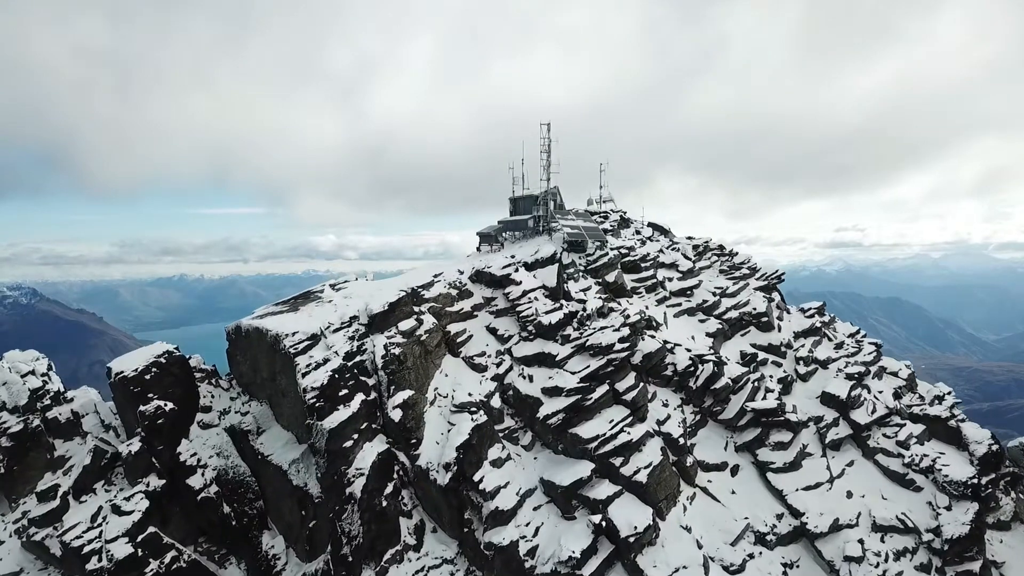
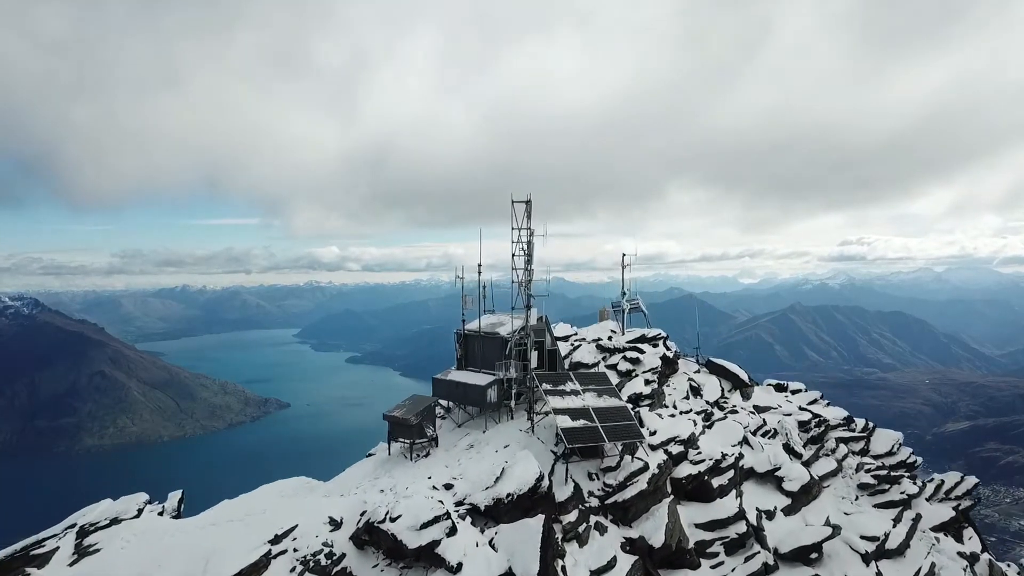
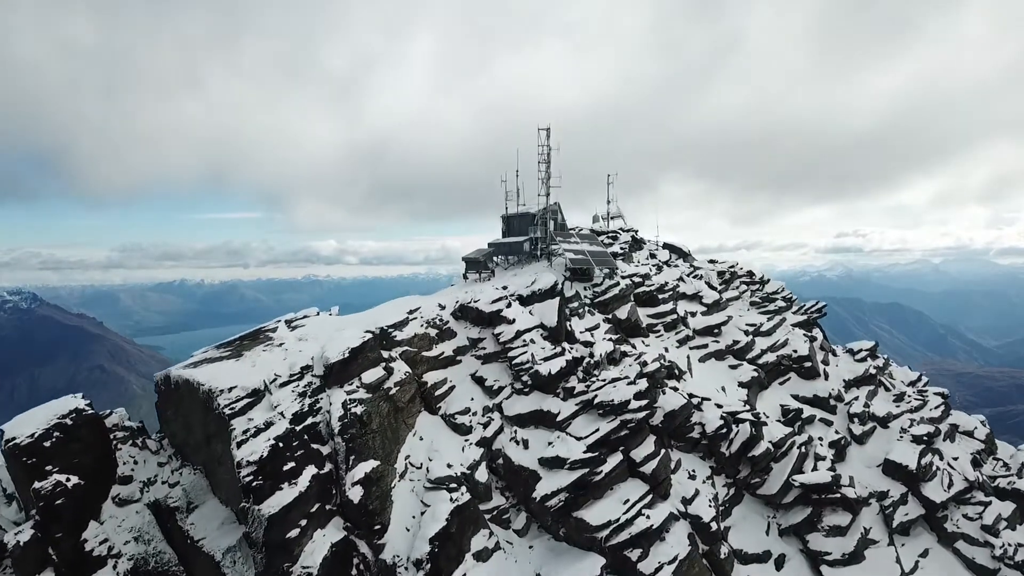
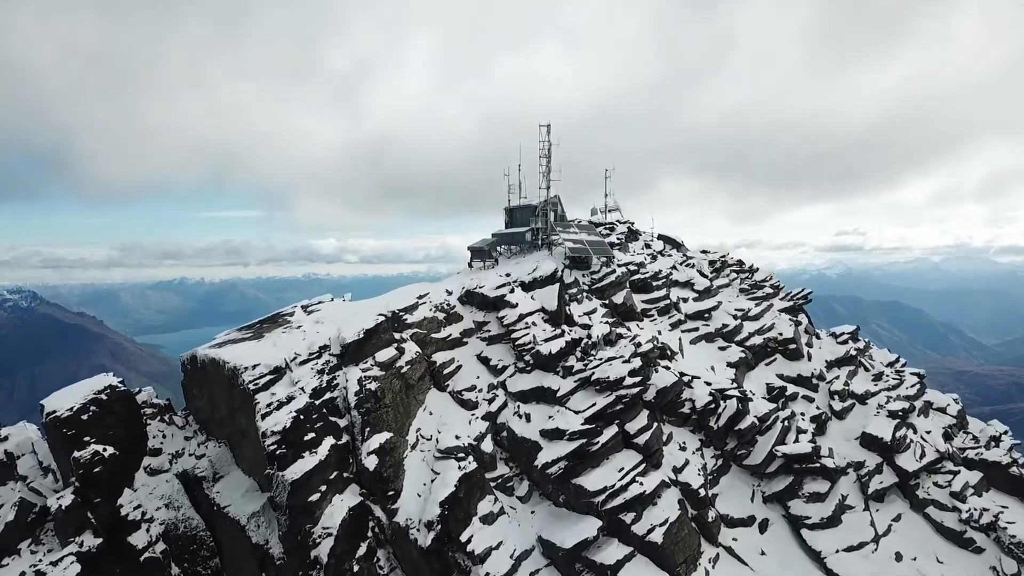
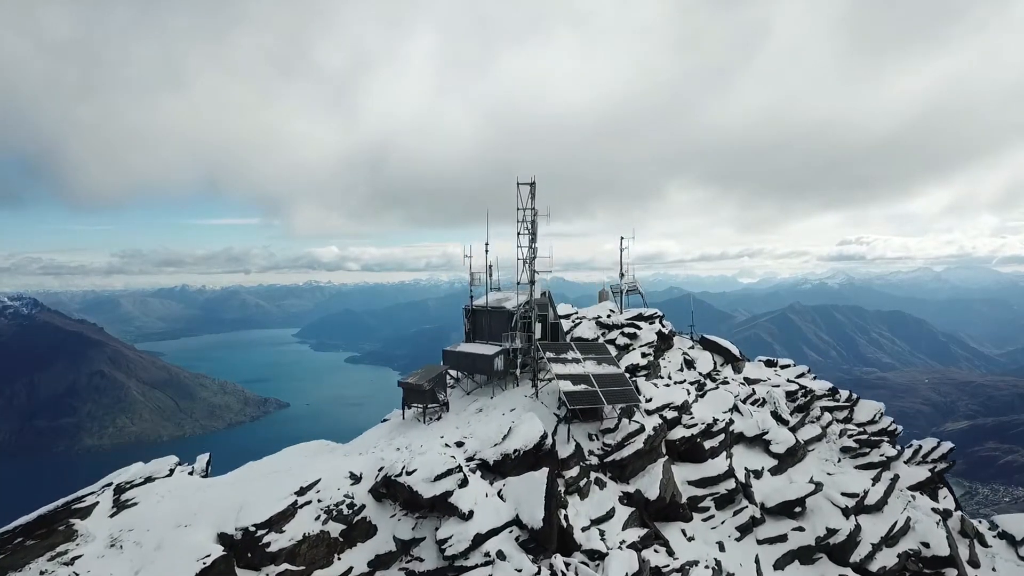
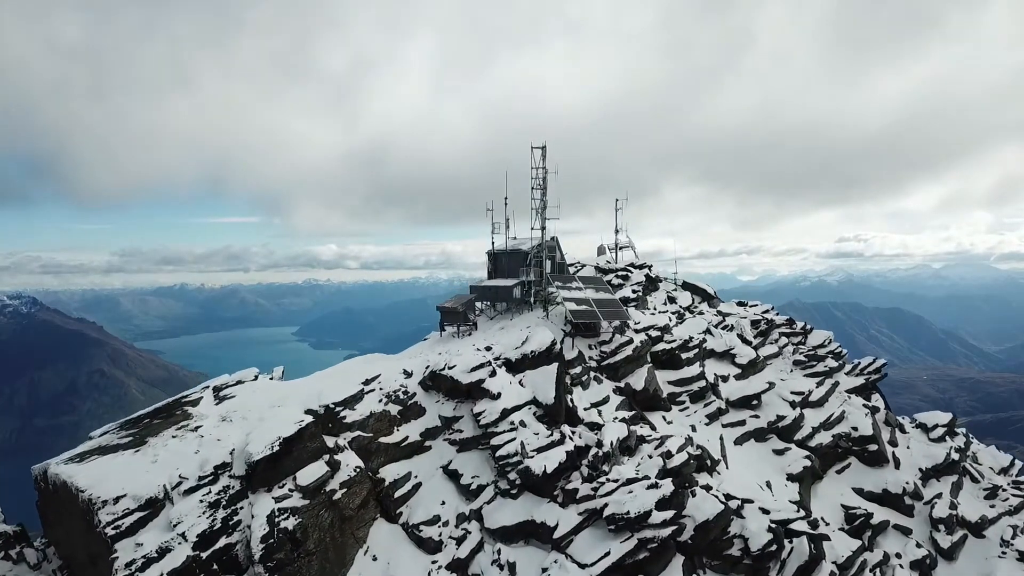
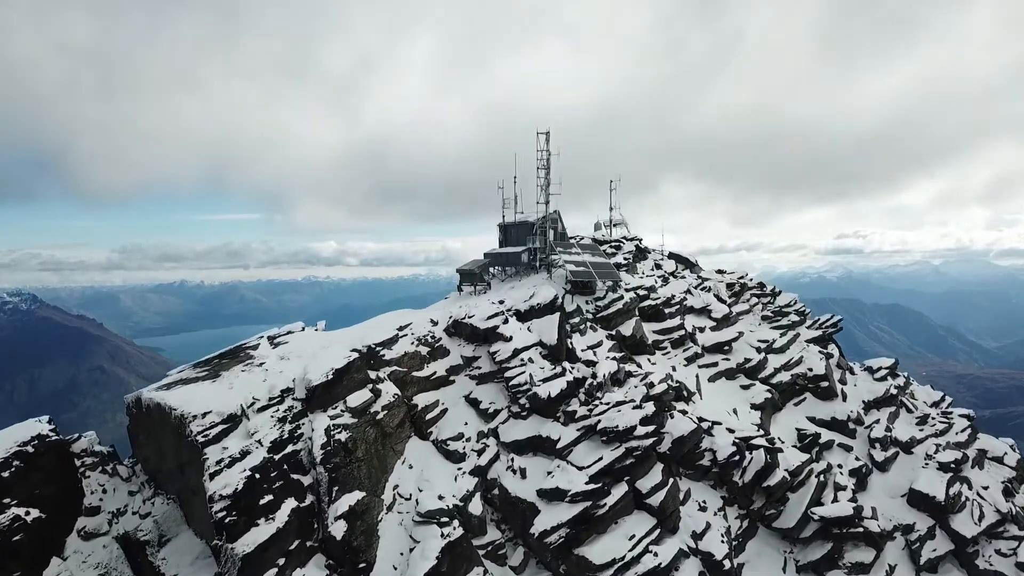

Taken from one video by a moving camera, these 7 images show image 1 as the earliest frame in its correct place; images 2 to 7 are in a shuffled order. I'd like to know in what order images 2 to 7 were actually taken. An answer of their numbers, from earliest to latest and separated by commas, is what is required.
4, 3, 7, 6, 5, 2
